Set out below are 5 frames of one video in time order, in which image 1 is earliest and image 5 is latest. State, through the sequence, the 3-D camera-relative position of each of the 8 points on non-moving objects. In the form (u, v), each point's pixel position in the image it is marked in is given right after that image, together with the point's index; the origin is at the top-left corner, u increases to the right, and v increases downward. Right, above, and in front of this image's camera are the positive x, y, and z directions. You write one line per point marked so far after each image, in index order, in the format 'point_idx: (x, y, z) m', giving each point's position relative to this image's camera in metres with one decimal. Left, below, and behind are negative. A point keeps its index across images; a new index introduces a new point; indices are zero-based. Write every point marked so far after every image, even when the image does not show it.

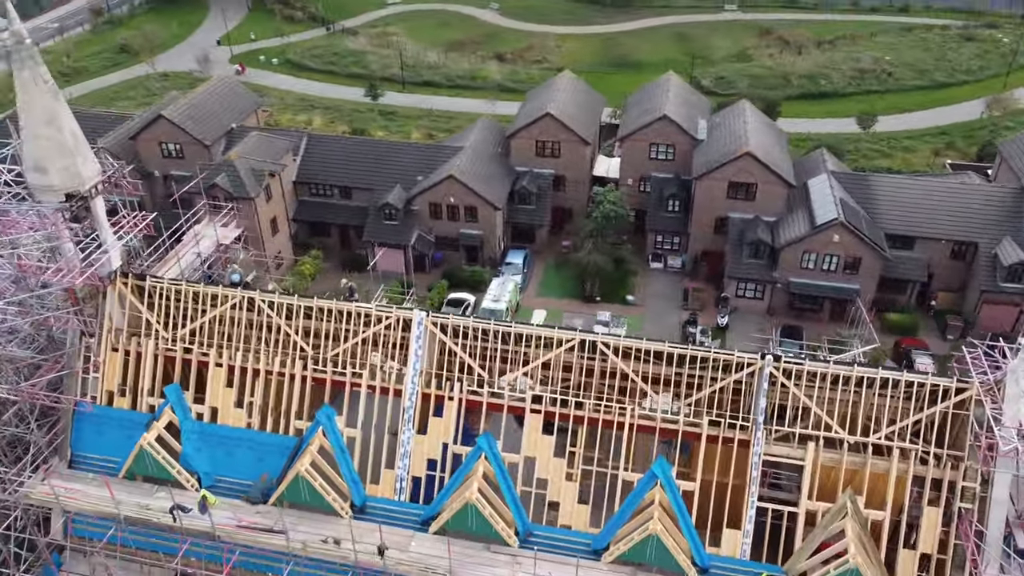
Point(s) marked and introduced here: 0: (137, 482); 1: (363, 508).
0: (-8.9, -4.6, +19.2) m
1: (-3.3, -5.1, +18.6) m
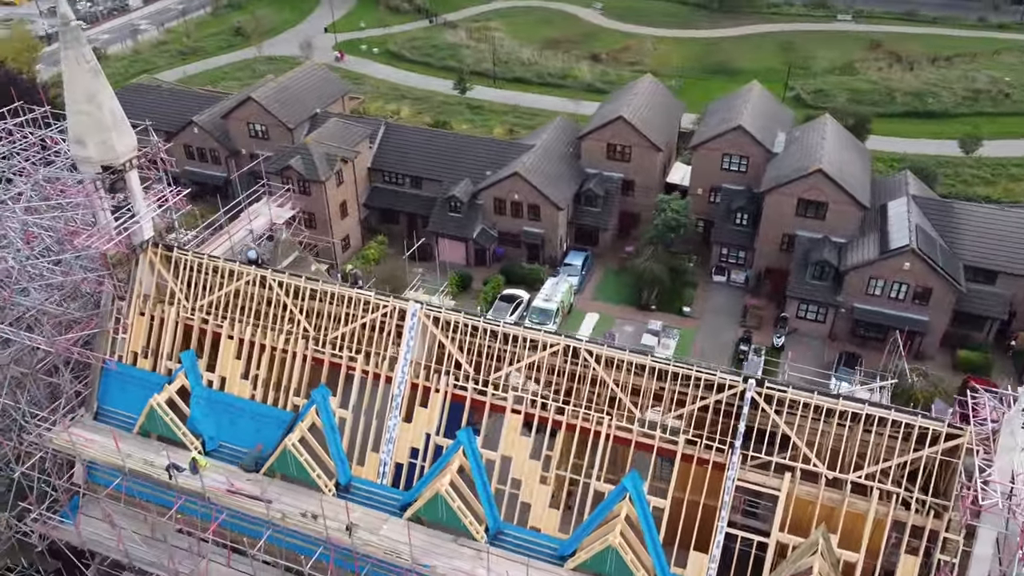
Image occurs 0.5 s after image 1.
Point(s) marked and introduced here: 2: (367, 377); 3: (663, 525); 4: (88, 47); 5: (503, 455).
0: (-9.2, -3.8, +20.6) m
1: (-3.9, -4.8, +19.3) m
2: (-3.5, -2.2, +19.7) m
3: (+3.3, -5.1, +17.3) m
4: (-9.7, +5.5, +18.4) m
5: (-0.2, -3.9, +18.6) m
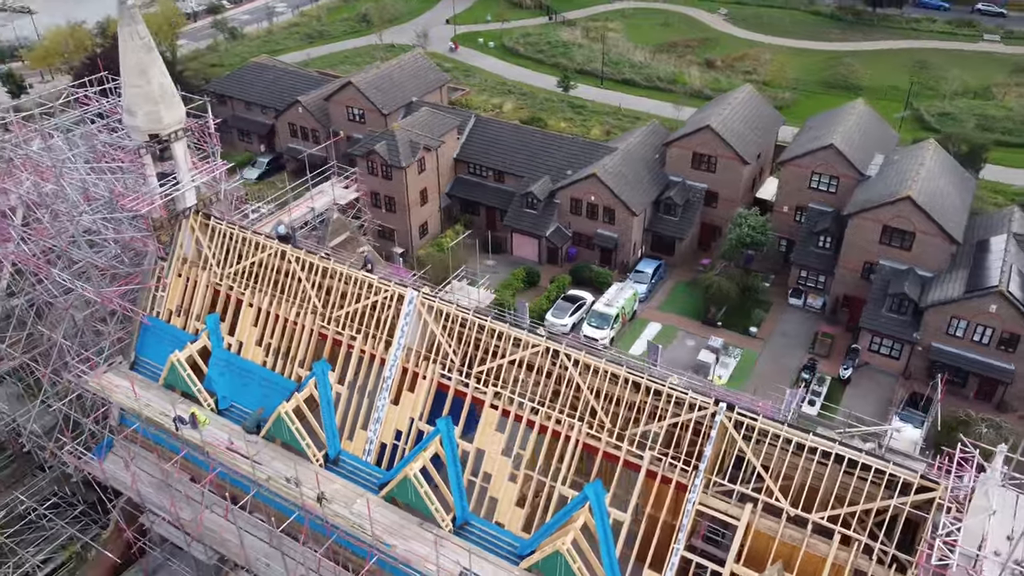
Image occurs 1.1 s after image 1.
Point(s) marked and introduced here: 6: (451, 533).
0: (-9.4, -2.8, +22.1) m
1: (-4.4, -4.3, +20.1) m
2: (-3.7, -1.7, +20.4) m
3: (+2.3, -5.3, +17.1) m
4: (-9.2, +6.5, +20.0) m
5: (-0.8, -3.8, +18.8) m
6: (-1.3, -5.6, +18.4) m
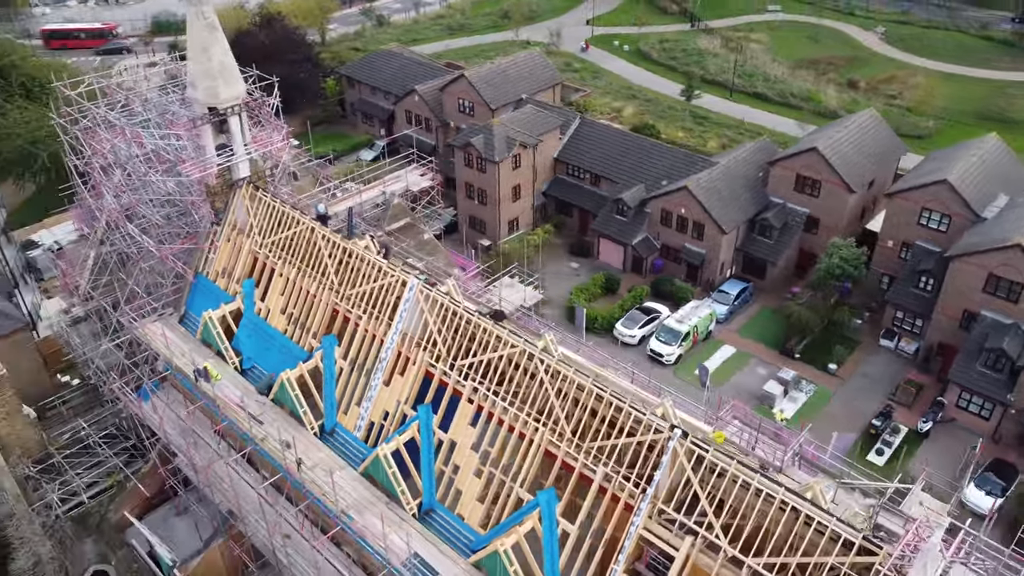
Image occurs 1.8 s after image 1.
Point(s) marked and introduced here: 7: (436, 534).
0: (-9.1, -1.7, +23.9) m
1: (-4.8, -3.7, +21.0) m
2: (-3.8, -1.3, +21.2) m
3: (+1.1, -5.5, +16.9) m
4: (-8.2, +7.6, +21.7) m
5: (-1.5, -3.6, +19.2) m
6: (-2.3, -5.4, +18.9) m
7: (-1.8, -5.6, +18.6) m
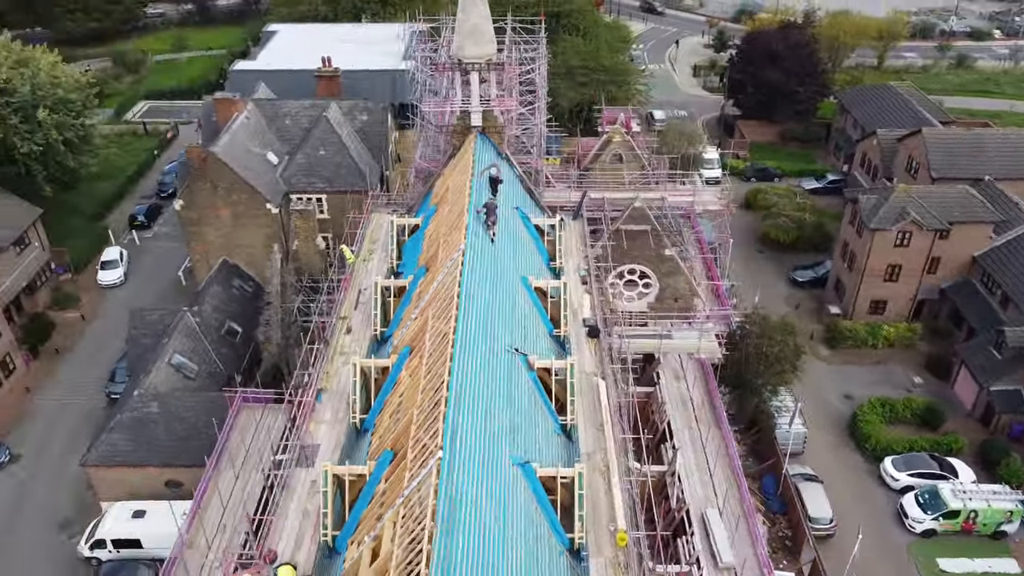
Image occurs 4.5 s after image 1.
0: (-4.4, +1.7, +29.3) m
1: (-4.0, -1.5, +24.7) m
2: (-2.3, +0.3, +23.9) m
3: (-3.3, -4.9, +18.1) m
4: (-1.3, +10.0, +25.6) m
5: (-2.9, -2.5, +21.2) m
6: (-4.3, -3.7, +21.7) m
7: (-4.3, -4.1, +21.2) m
